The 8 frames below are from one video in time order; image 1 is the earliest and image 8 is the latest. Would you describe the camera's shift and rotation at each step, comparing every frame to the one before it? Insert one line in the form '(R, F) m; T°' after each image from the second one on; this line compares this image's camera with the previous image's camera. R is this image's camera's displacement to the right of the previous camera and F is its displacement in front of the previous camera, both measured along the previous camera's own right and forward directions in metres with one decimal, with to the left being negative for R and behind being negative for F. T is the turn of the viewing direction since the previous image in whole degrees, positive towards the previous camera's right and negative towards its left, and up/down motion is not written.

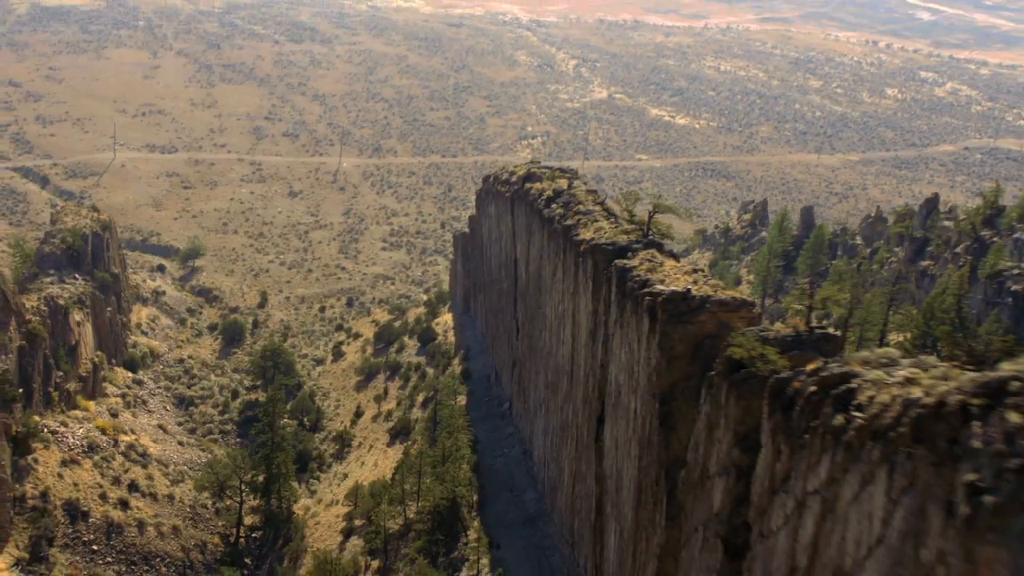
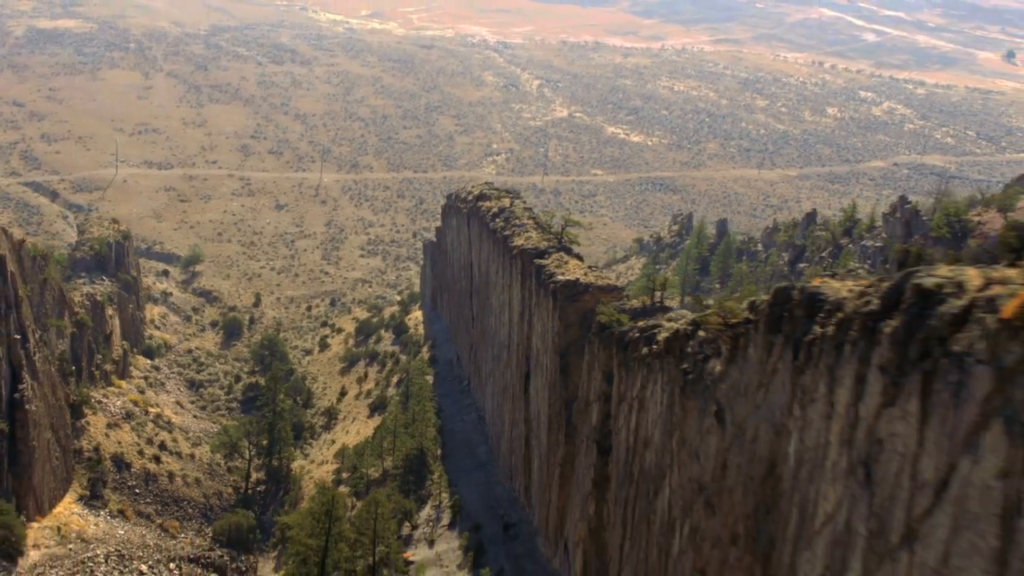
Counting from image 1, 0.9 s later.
(+0.7, -11.3) m; +1°
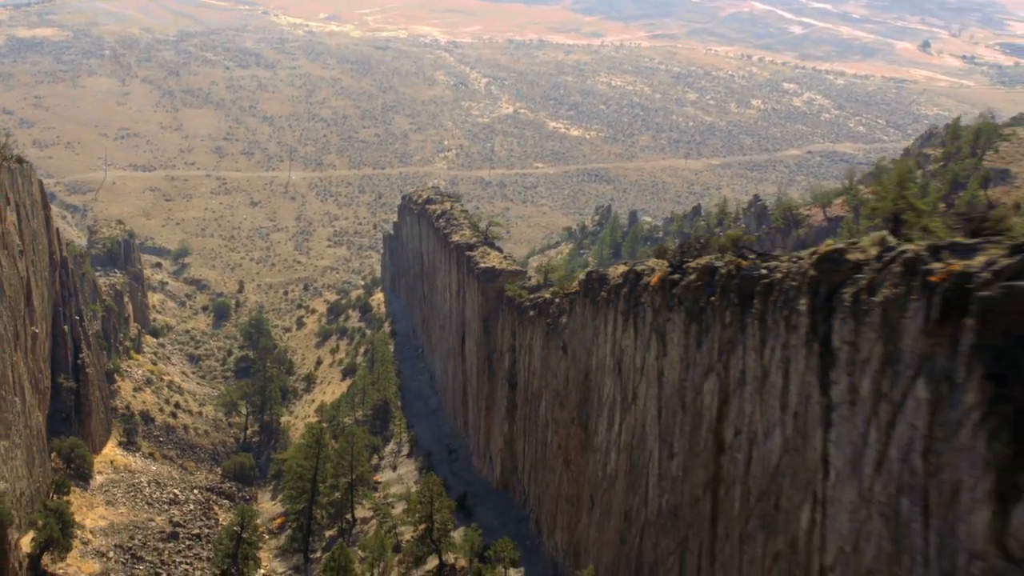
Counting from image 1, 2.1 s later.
(+0.9, -14.5) m; +2°
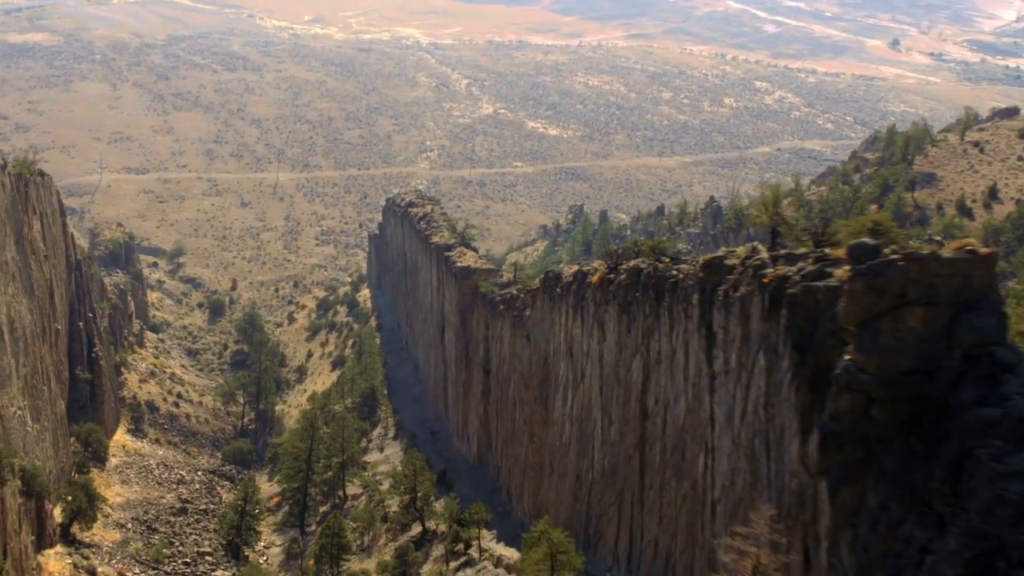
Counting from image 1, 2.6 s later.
(+0.4, -5.7) m; +1°
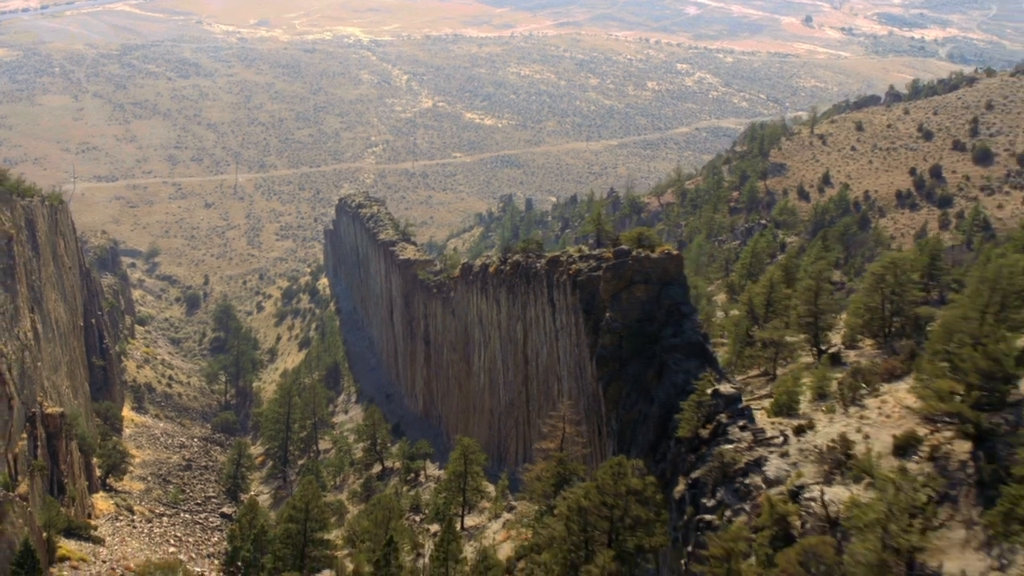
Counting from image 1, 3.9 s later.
(+1.1, -13.9) m; +2°
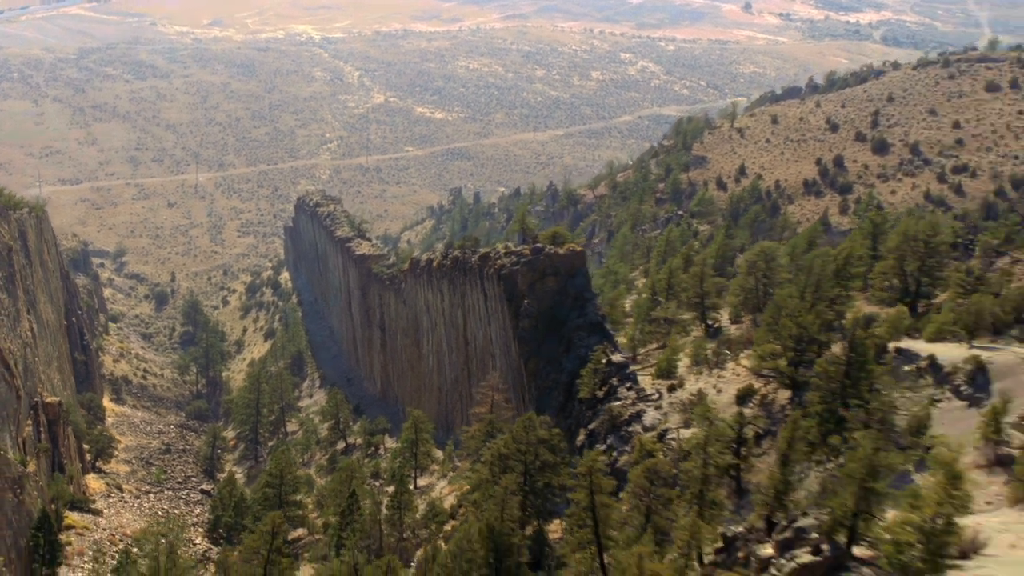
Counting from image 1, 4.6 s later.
(+0.7, -6.9) m; +2°
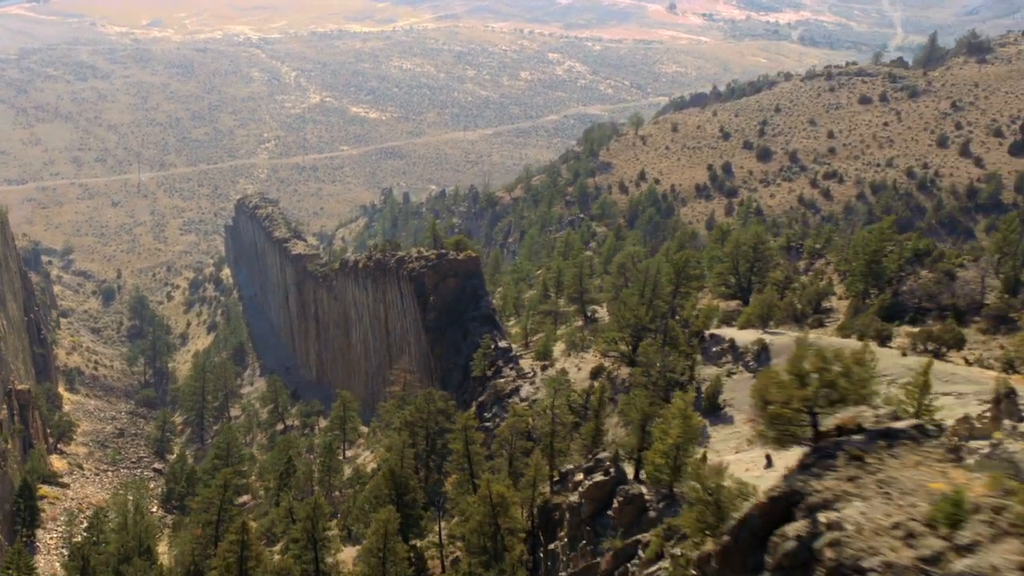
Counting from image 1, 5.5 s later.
(+1.1, -8.2) m; +2°
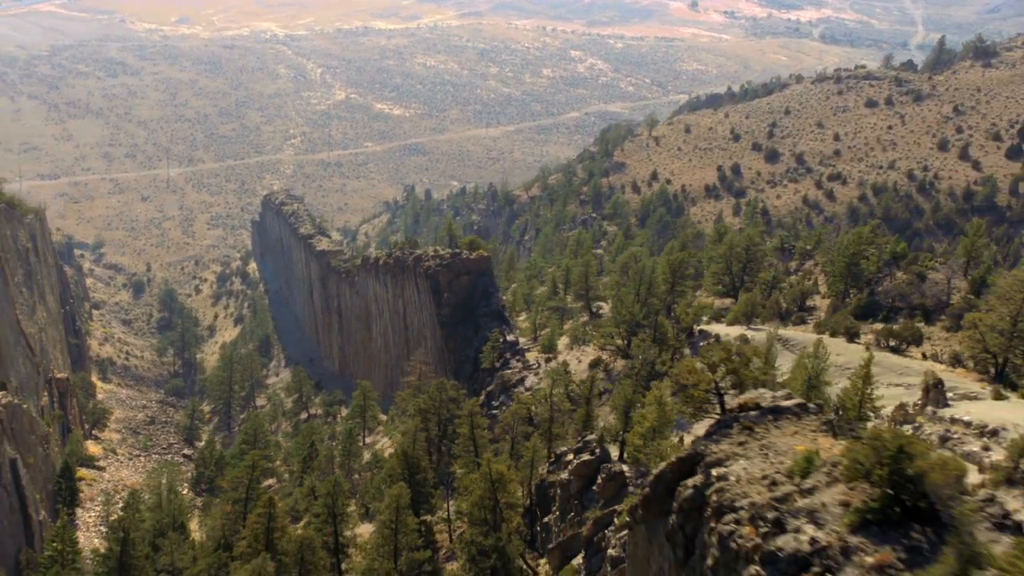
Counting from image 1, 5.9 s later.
(+0.6, -3.2) m; -1°
